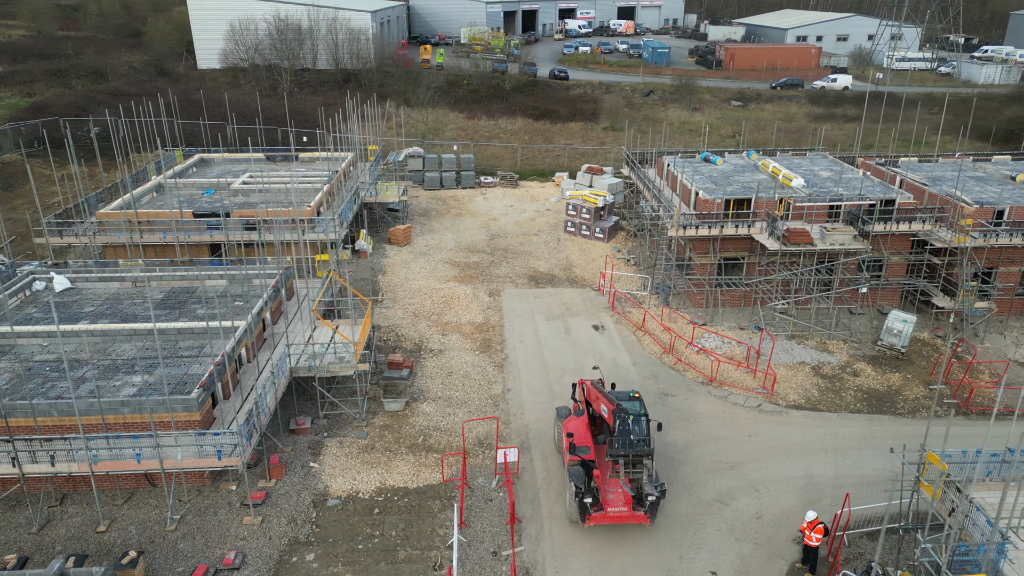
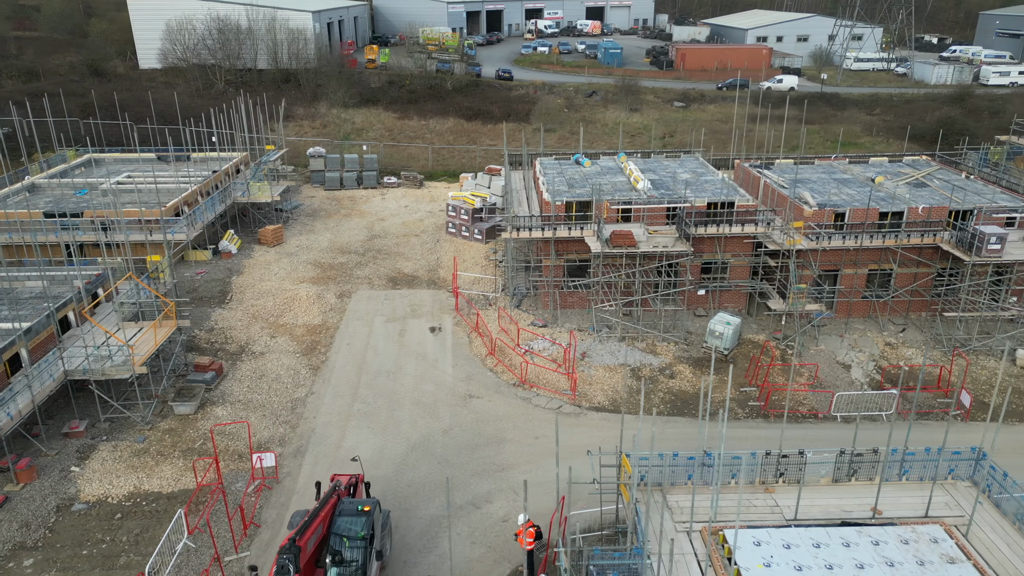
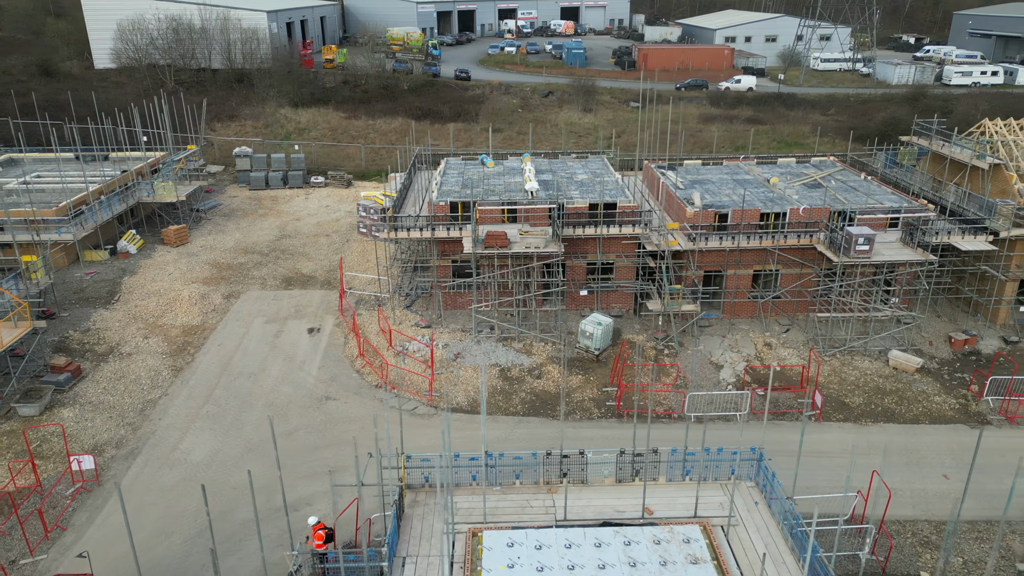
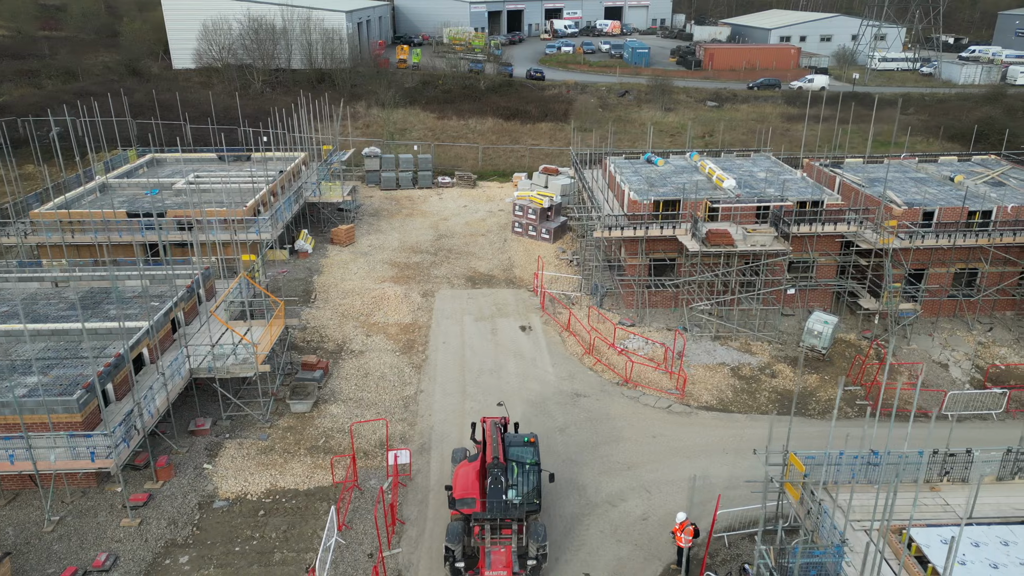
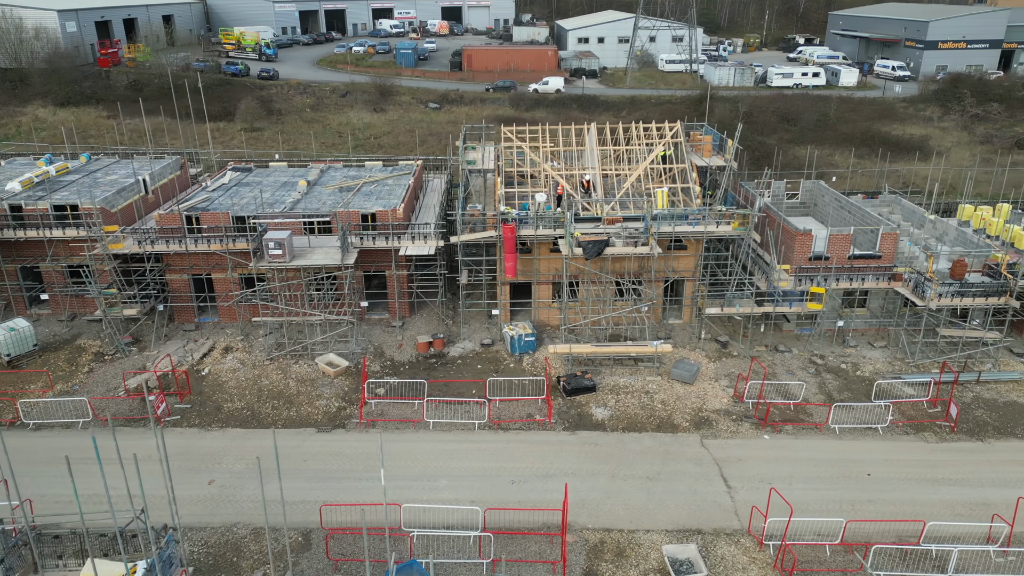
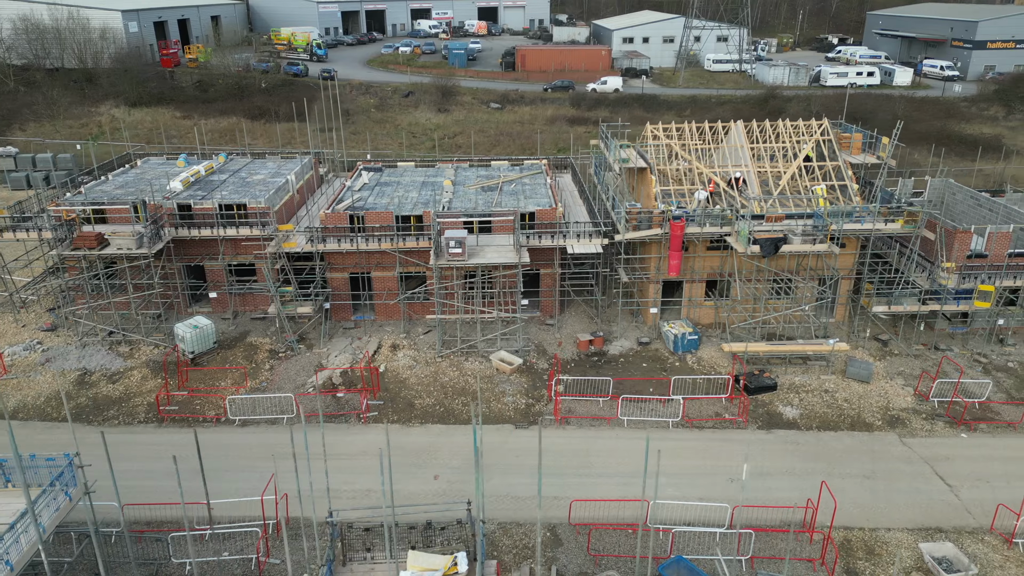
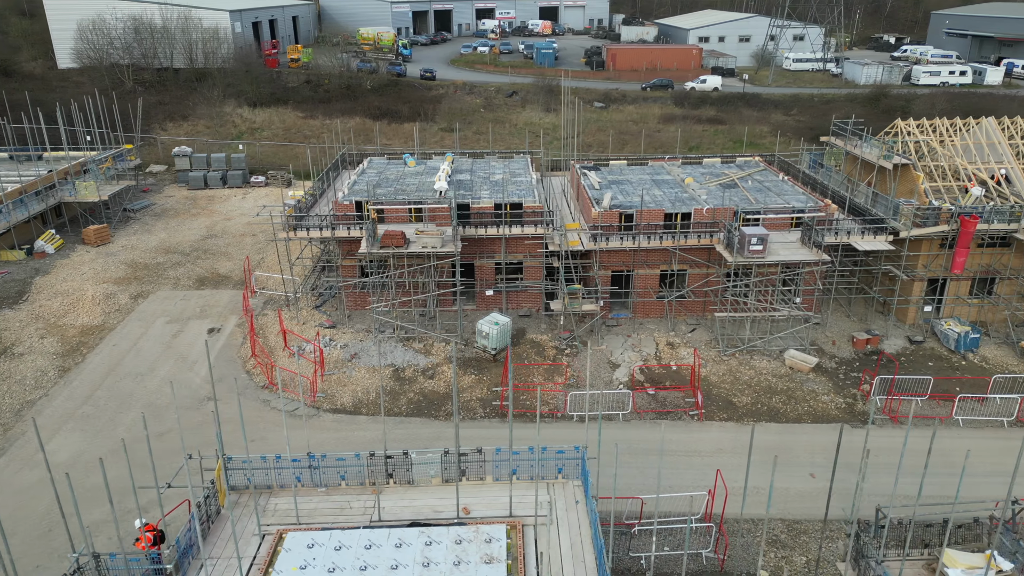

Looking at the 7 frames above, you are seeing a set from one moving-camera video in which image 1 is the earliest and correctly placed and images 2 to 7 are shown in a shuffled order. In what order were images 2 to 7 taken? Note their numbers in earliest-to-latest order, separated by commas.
4, 2, 3, 7, 6, 5
